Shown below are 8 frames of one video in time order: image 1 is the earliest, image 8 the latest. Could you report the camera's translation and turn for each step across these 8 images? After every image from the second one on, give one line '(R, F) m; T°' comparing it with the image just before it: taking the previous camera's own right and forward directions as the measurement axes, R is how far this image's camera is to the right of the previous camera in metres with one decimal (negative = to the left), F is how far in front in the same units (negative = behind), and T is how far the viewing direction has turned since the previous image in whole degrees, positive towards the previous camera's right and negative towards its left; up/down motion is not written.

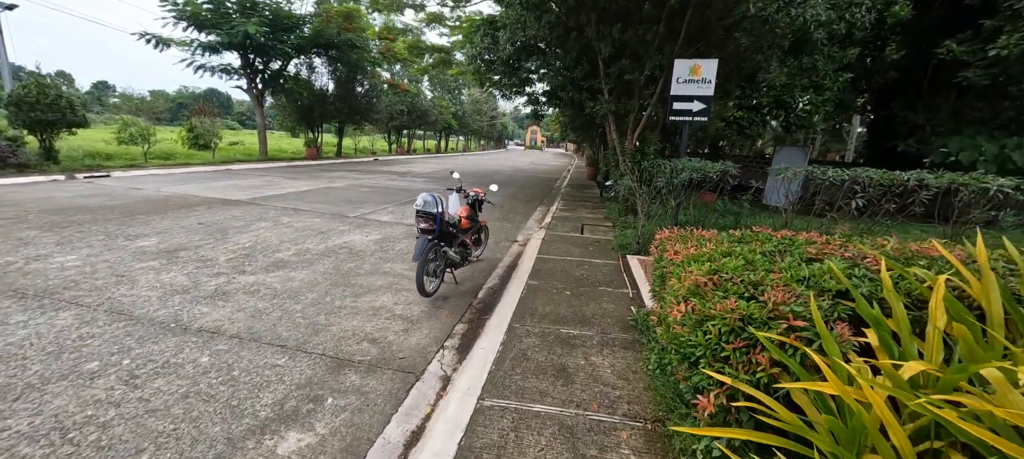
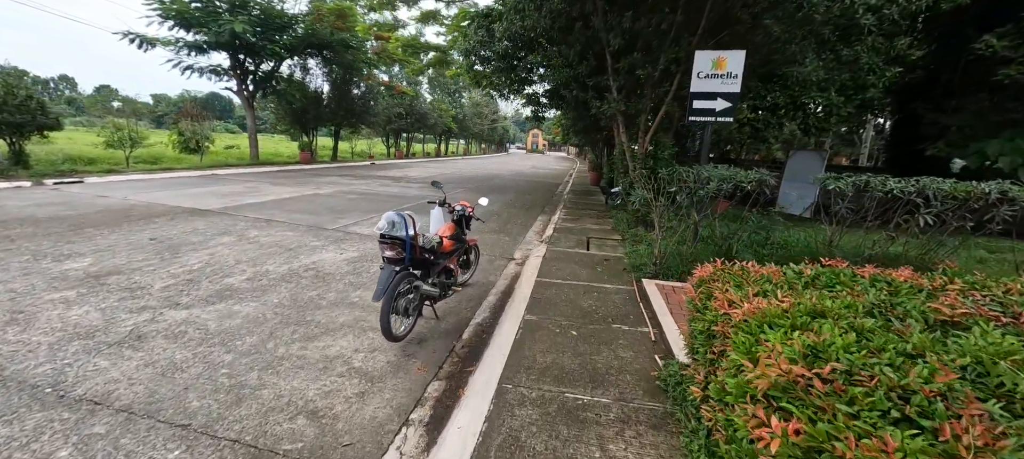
(+0.1, +0.7) m; 0°
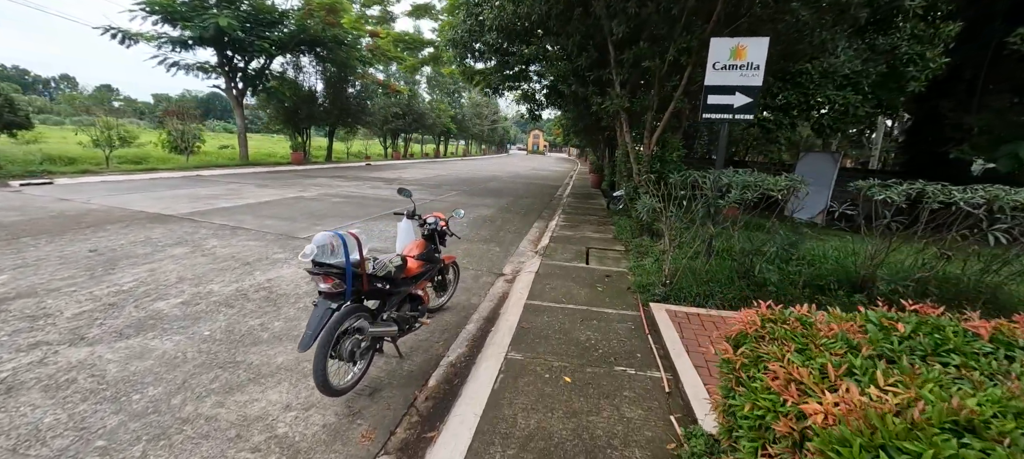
(+0.1, +0.6) m; 0°
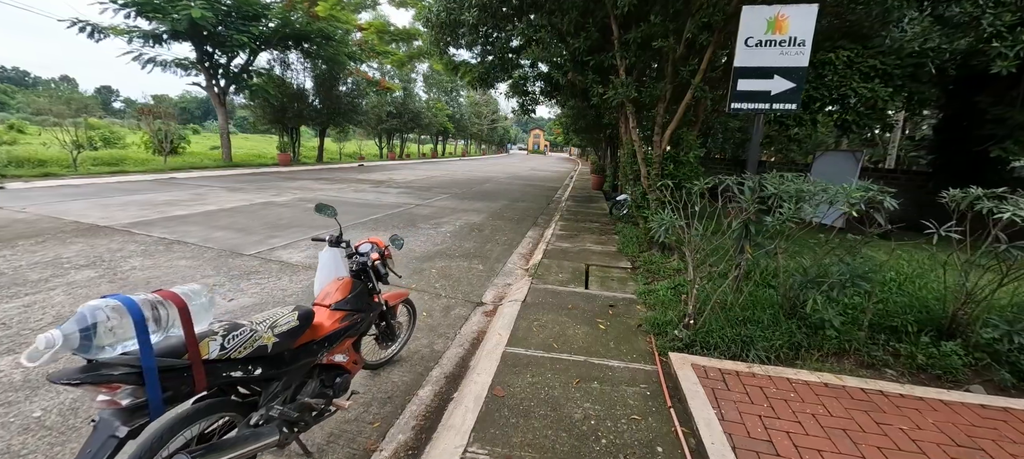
(+0.2, +0.9) m; 0°
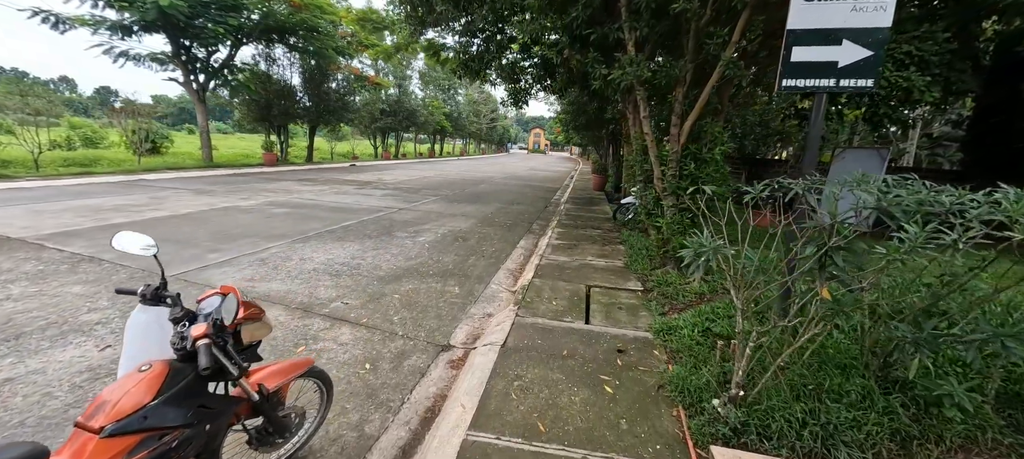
(+0.2, +0.9) m; 0°
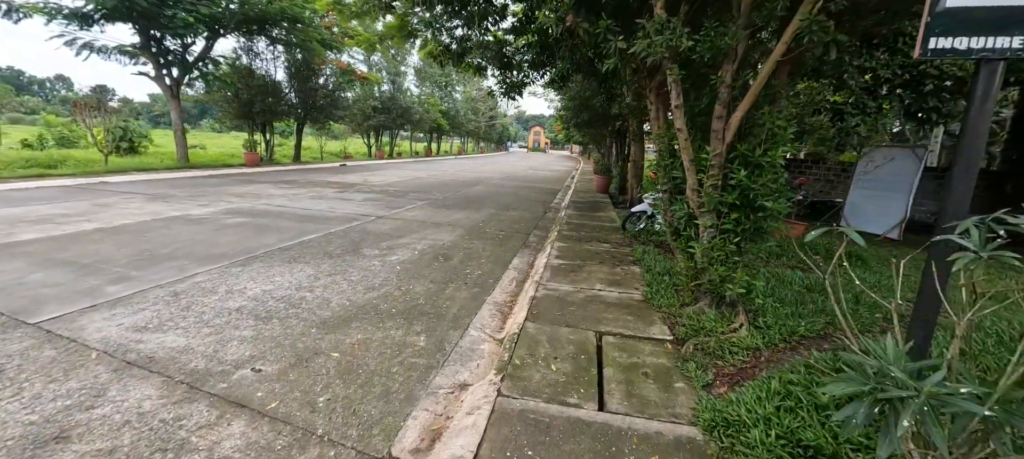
(+0.1, +1.0) m; 0°
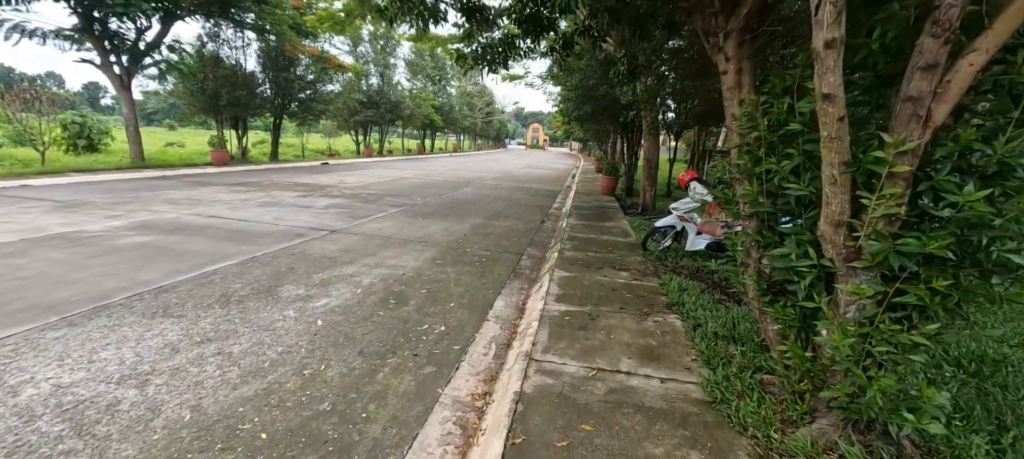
(+0.1, +1.5) m; 0°
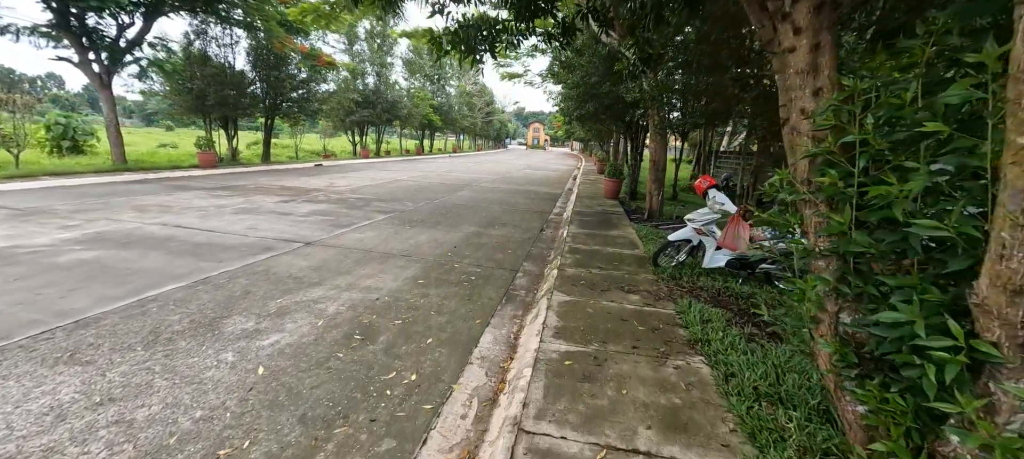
(+0.1, +0.6) m; 0°
